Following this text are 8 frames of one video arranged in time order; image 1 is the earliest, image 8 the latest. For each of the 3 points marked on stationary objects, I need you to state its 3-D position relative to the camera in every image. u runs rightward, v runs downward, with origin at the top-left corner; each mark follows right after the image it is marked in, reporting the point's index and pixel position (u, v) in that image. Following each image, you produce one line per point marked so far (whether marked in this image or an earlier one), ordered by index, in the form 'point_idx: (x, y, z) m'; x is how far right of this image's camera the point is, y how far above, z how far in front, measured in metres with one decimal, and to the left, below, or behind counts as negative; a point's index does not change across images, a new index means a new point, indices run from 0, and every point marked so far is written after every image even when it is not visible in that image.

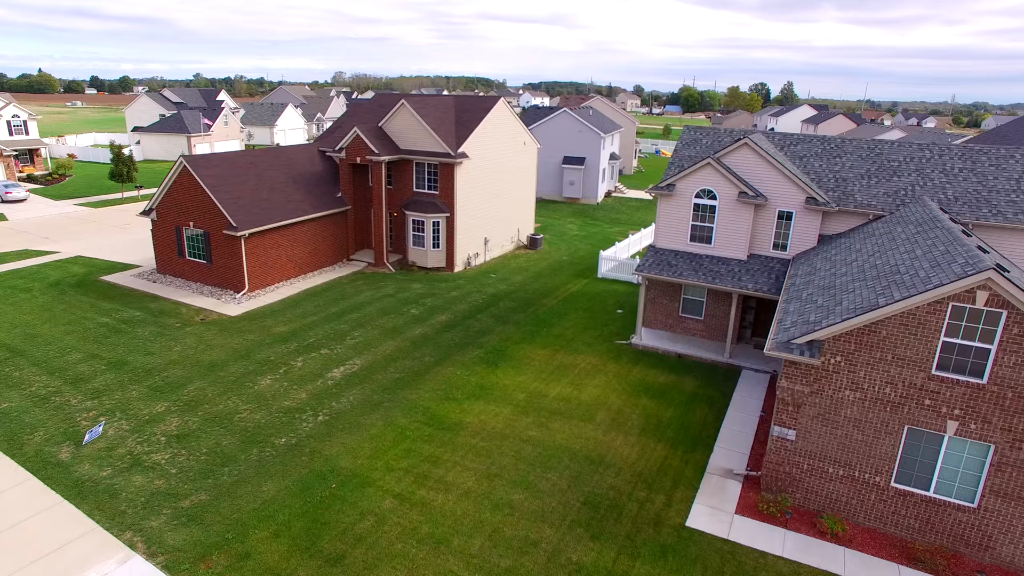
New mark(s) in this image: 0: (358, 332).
0: (-5.3, -1.6, +19.8) m
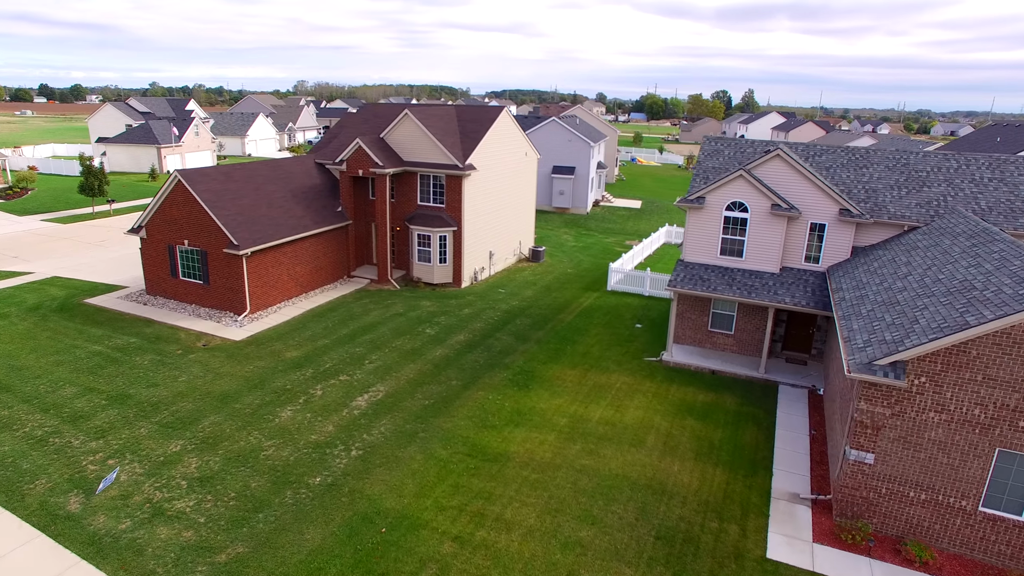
0: (-4.4, -2.2, +18.8) m
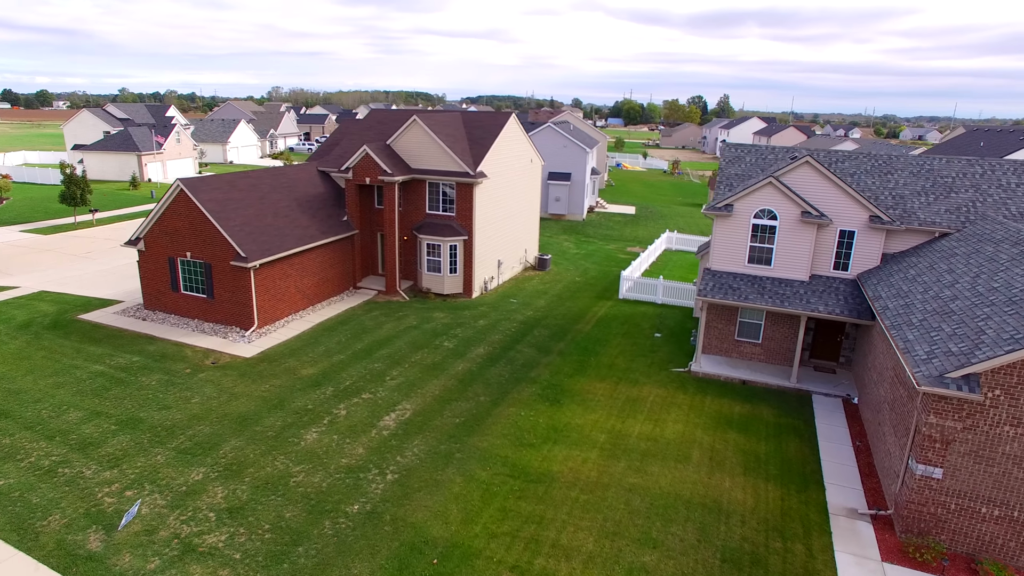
0: (-3.6, -2.6, +18.1) m
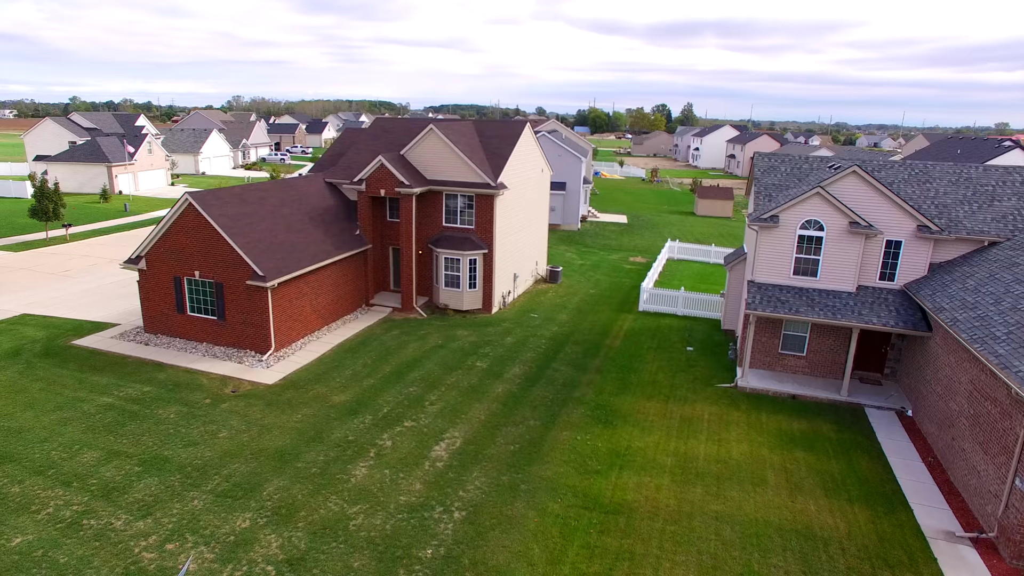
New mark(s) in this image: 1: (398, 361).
0: (-2.3, -3.2, +17.0) m
1: (-3.8, -2.4, +19.2) m
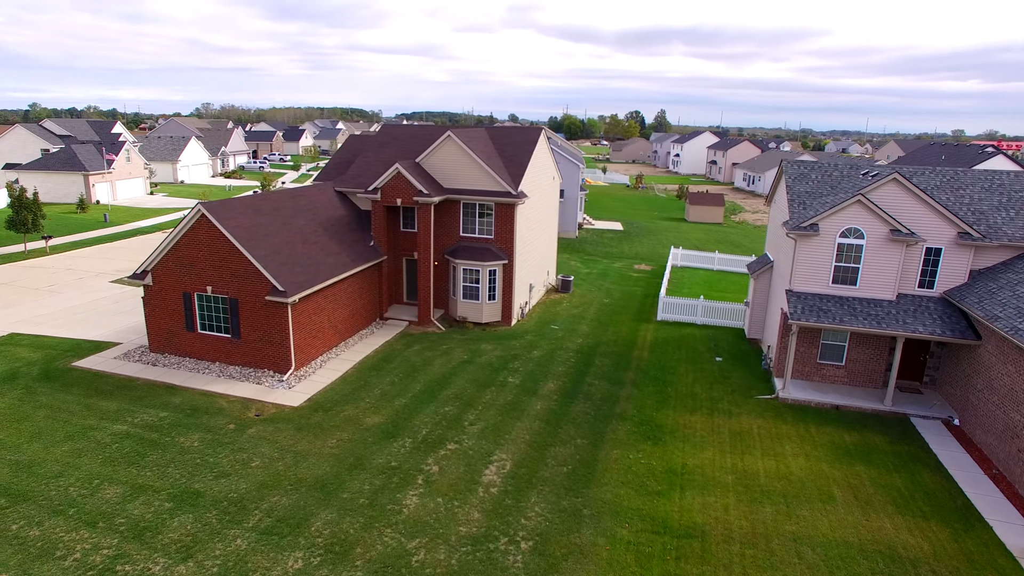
0: (-1.1, -3.6, +16.3) m
1: (-2.7, -2.9, +18.4) m
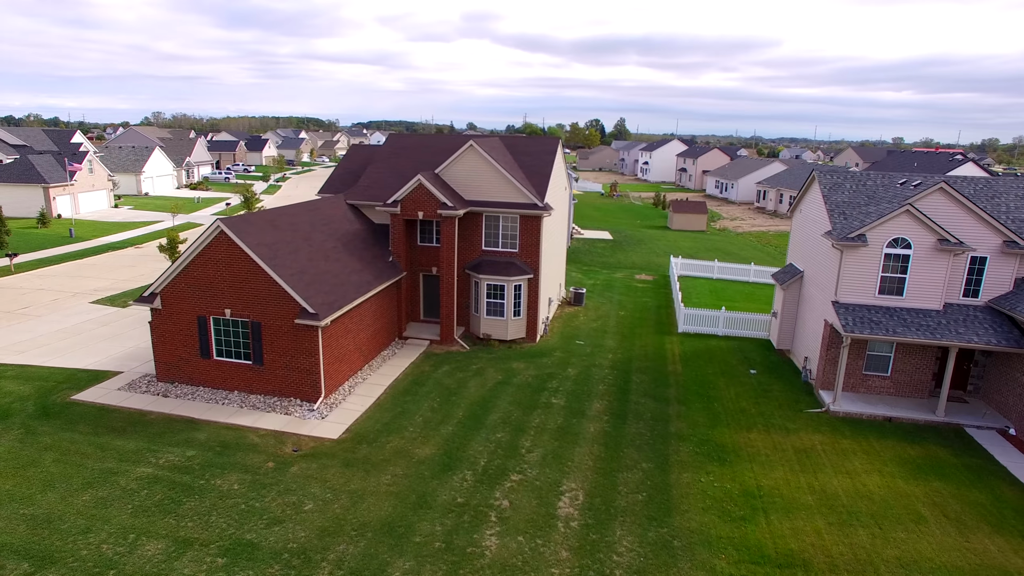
0: (+0.4, -4.1, +15.3) m
1: (-1.4, -3.4, +17.4) m
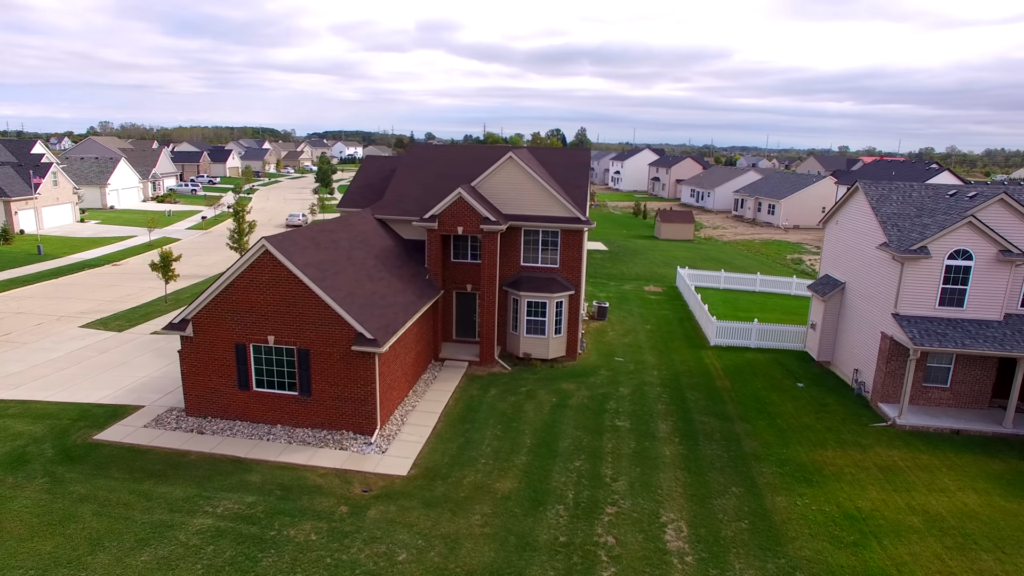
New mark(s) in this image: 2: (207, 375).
0: (+2.4, -4.6, +14.5) m
1: (+0.5, -4.0, +16.4) m
2: (-8.7, -2.5, +16.3) m
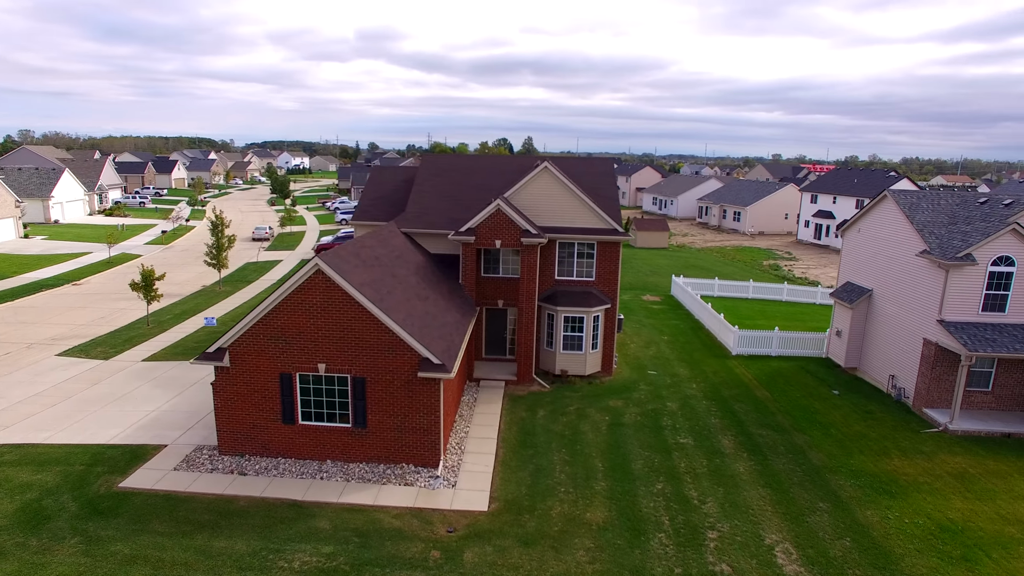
0: (+4.4, -4.9, +13.9) m
1: (+2.3, -4.4, +15.6) m
2: (-6.9, -3.1, +14.8) m
